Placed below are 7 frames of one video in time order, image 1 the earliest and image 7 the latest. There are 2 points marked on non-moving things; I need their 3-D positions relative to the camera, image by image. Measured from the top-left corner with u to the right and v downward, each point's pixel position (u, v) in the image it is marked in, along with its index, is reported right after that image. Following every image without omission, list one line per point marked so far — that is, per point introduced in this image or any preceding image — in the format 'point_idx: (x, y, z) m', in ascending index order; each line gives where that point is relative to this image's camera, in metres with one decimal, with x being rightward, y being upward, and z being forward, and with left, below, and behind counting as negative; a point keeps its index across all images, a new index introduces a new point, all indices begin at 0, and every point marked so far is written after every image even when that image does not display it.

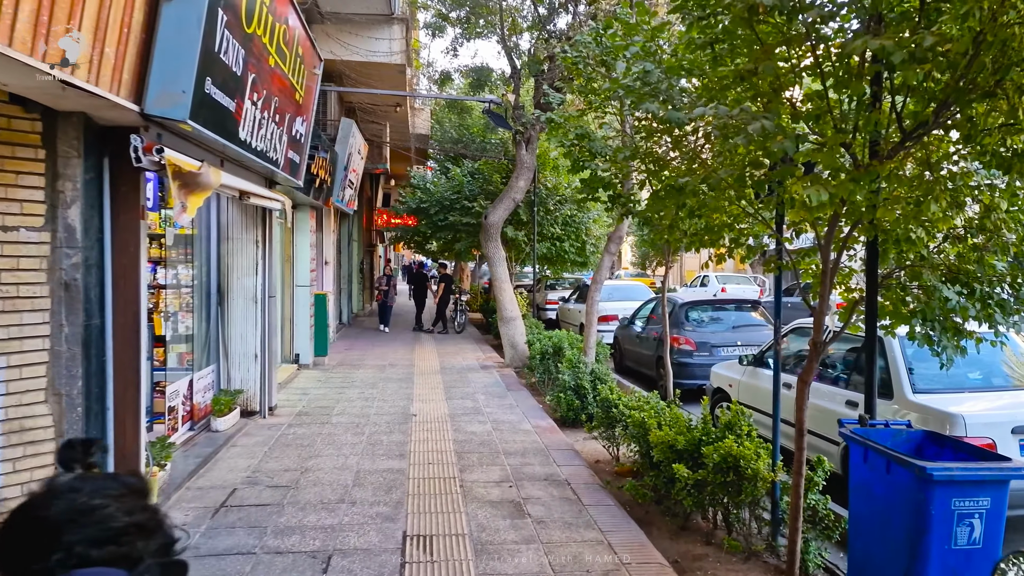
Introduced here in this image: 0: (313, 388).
0: (-2.4, -1.2, +8.8) m
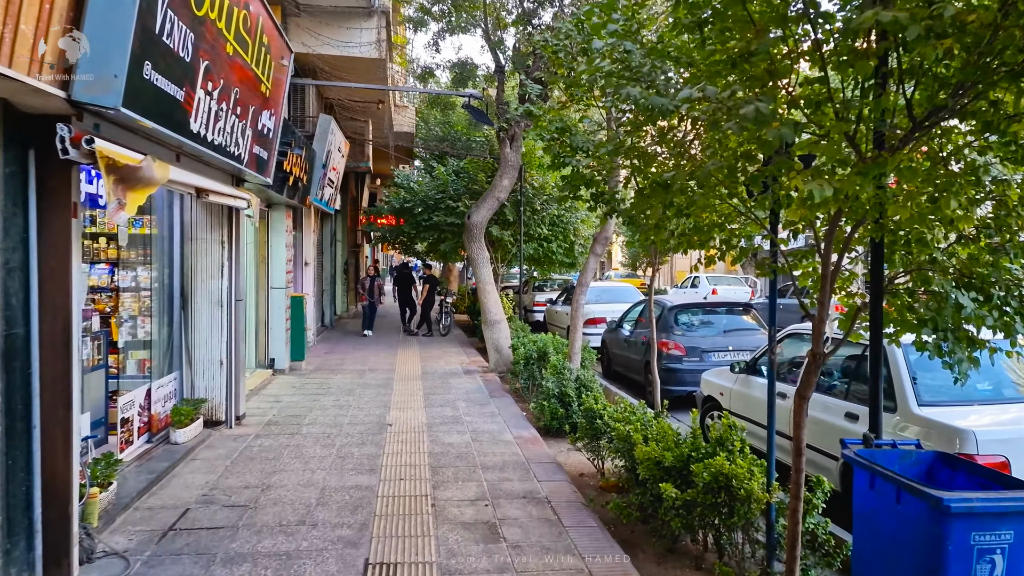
0: (-2.6, -1.3, +8.4) m
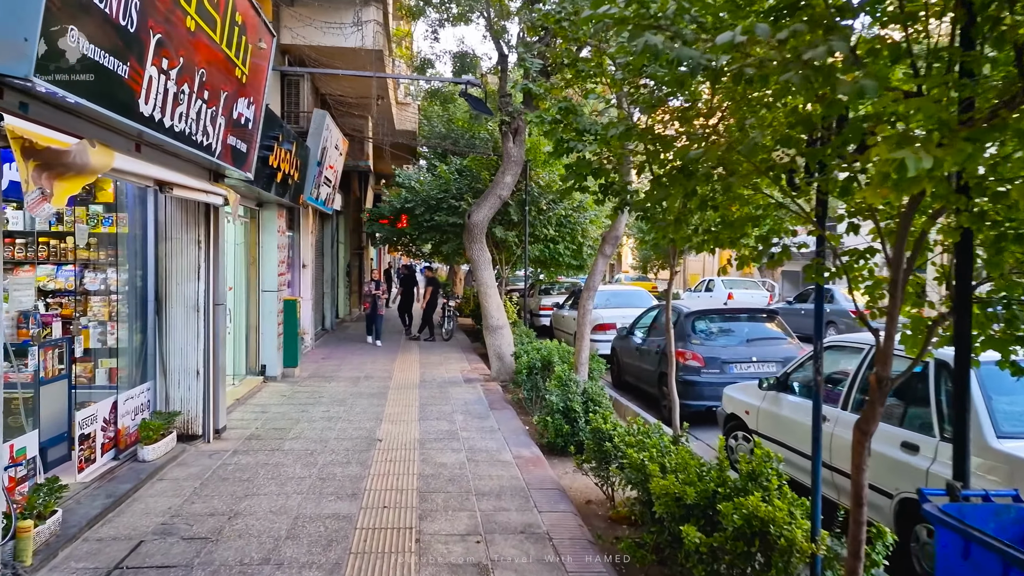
0: (-2.6, -1.3, +7.9) m
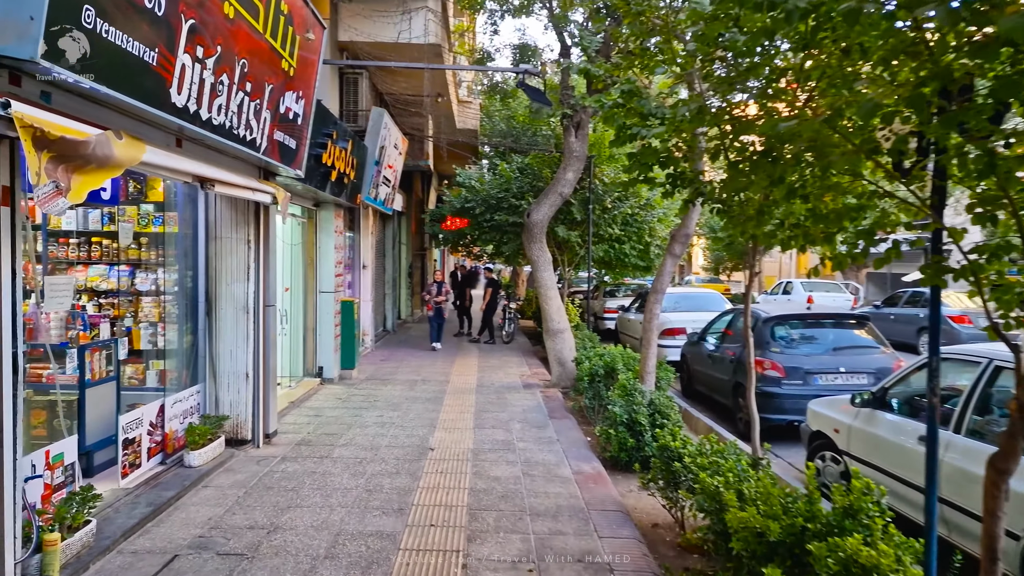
0: (-2.0, -1.3, +7.7) m
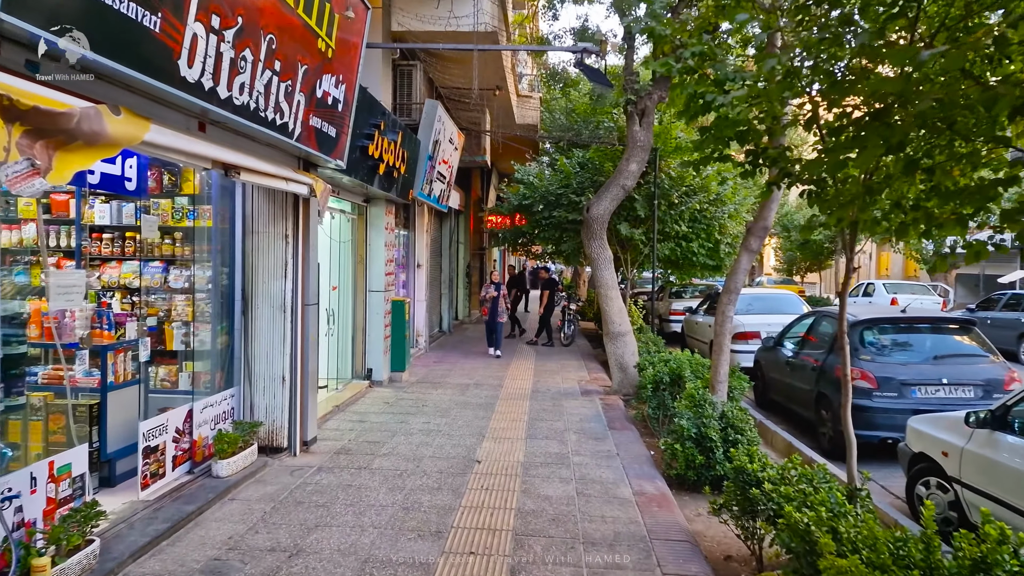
0: (-1.4, -1.3, +7.3) m
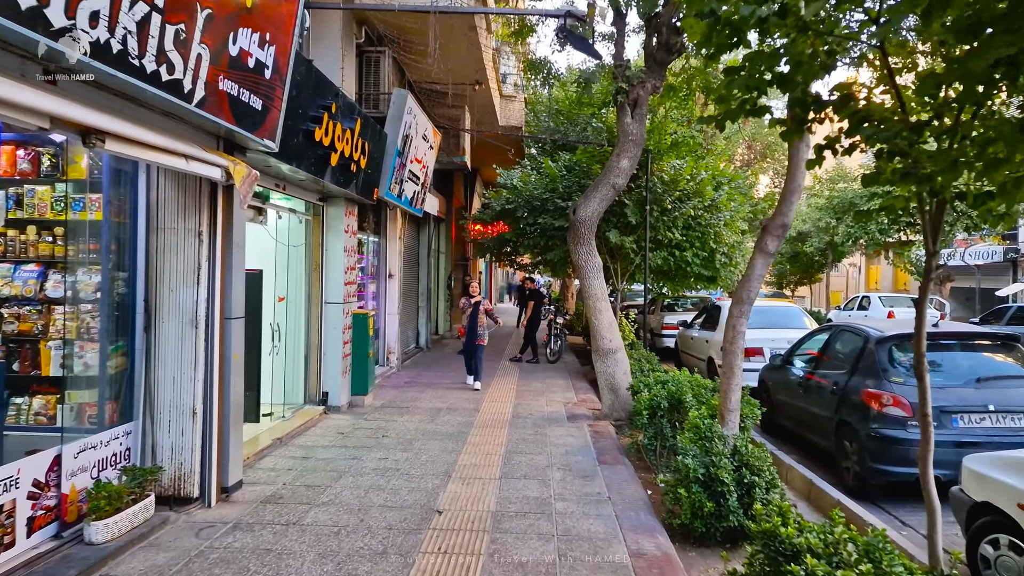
0: (-1.6, -1.4, +6.2) m
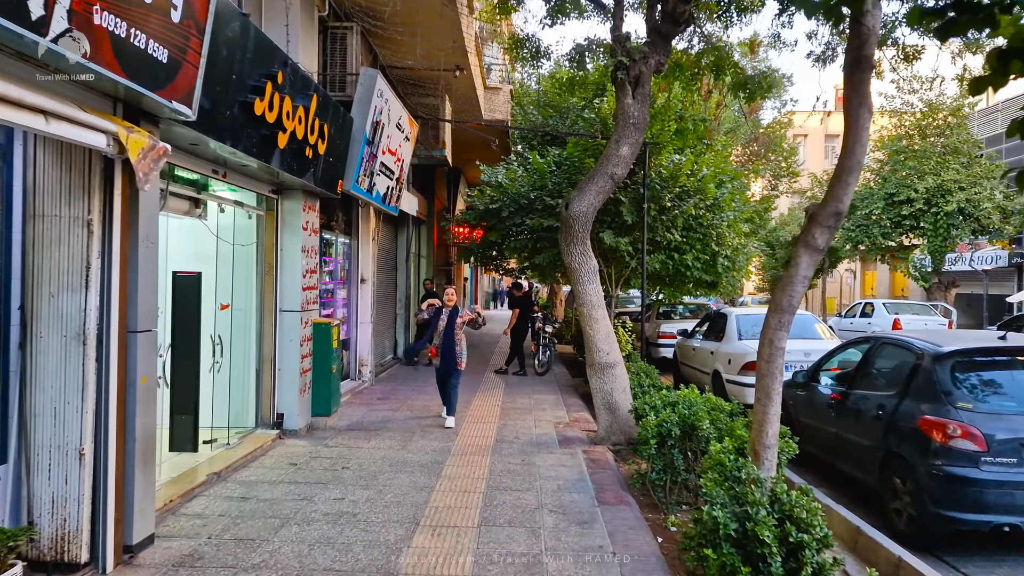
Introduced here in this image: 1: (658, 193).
0: (-1.8, -1.4, +5.2) m
1: (+2.0, +1.3, +10.0) m
